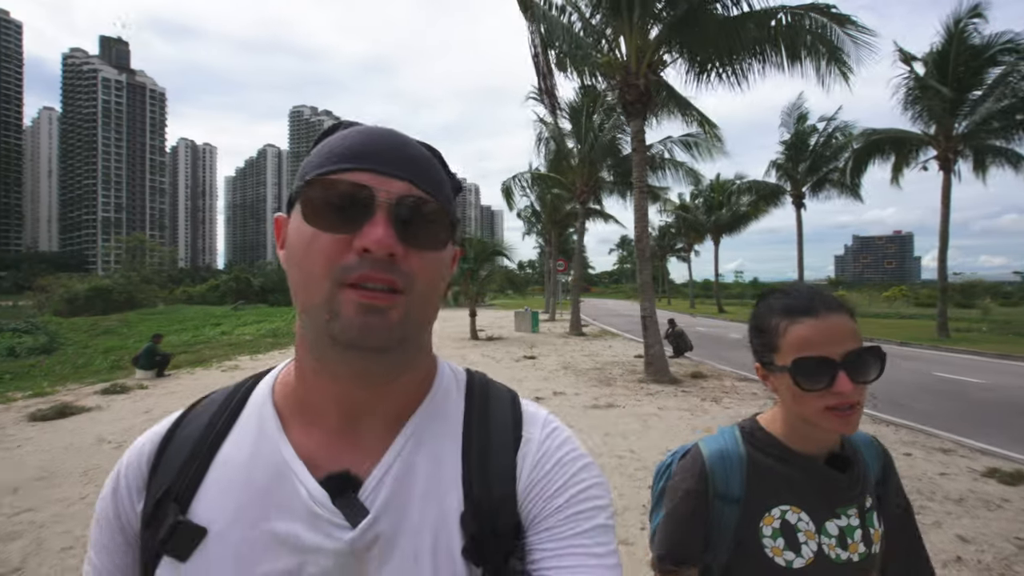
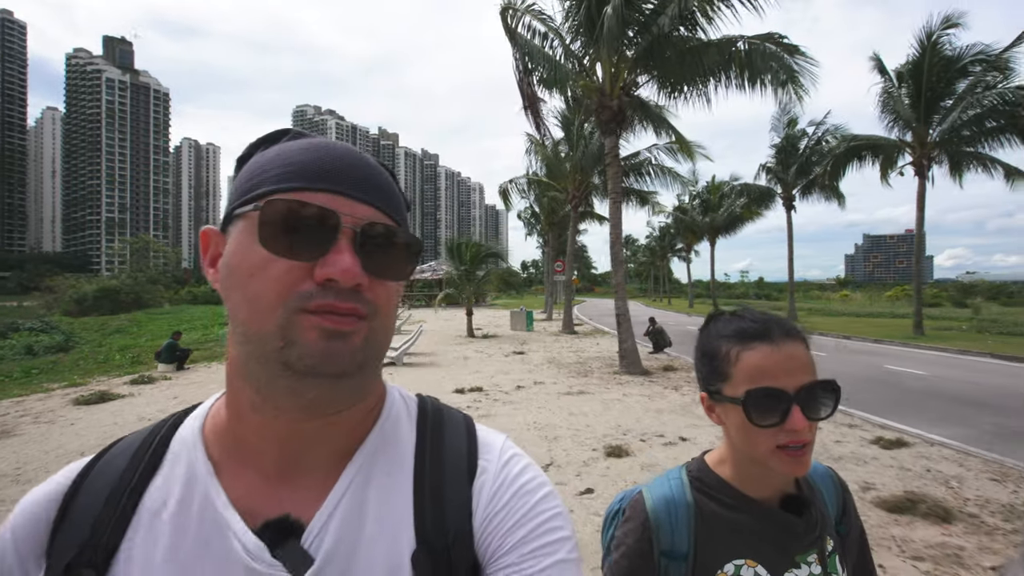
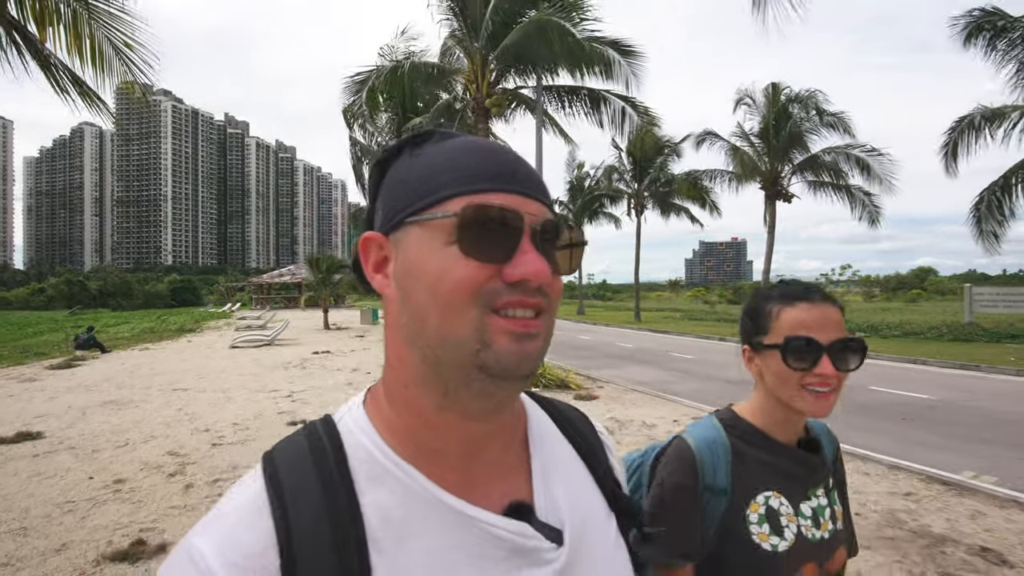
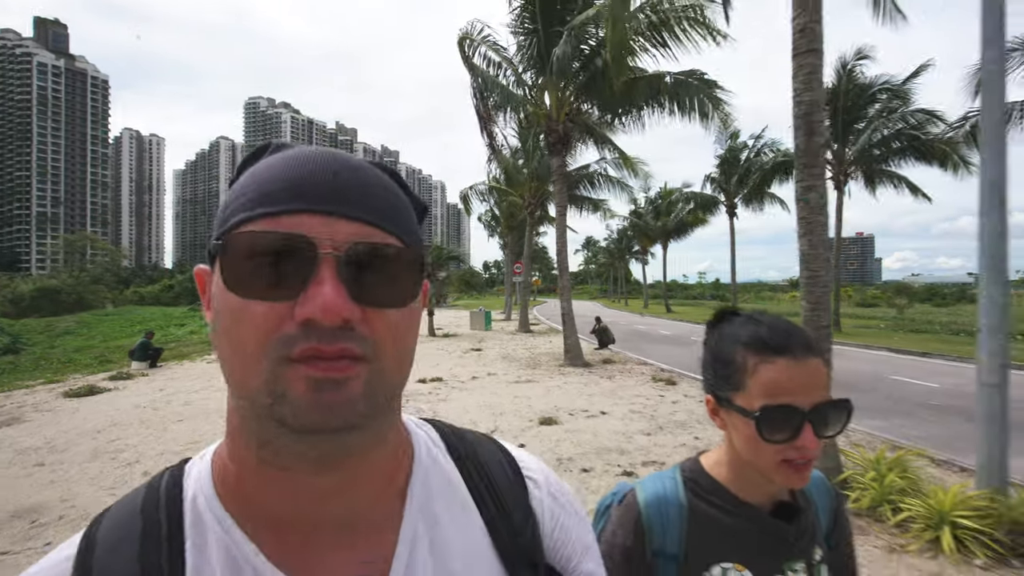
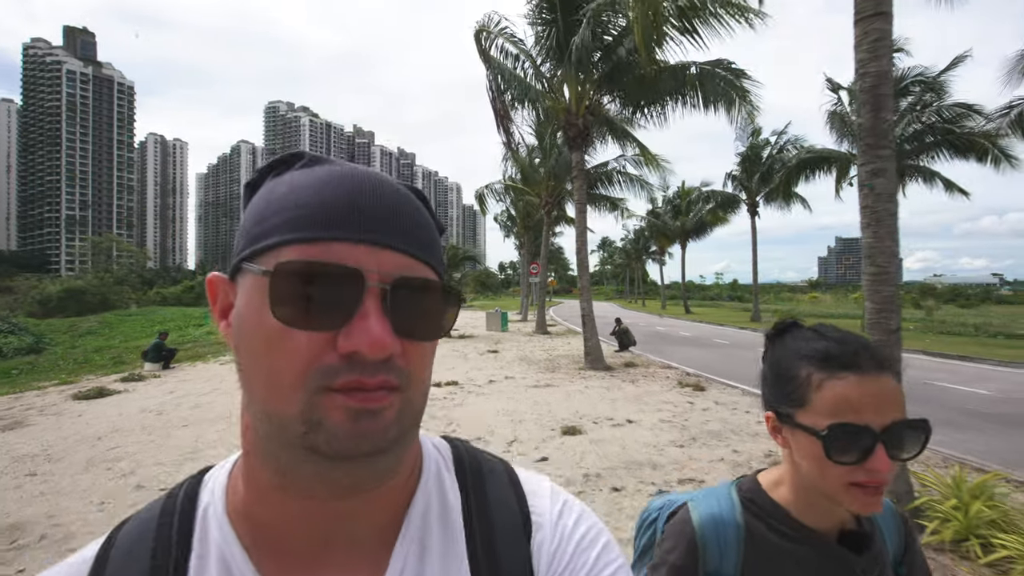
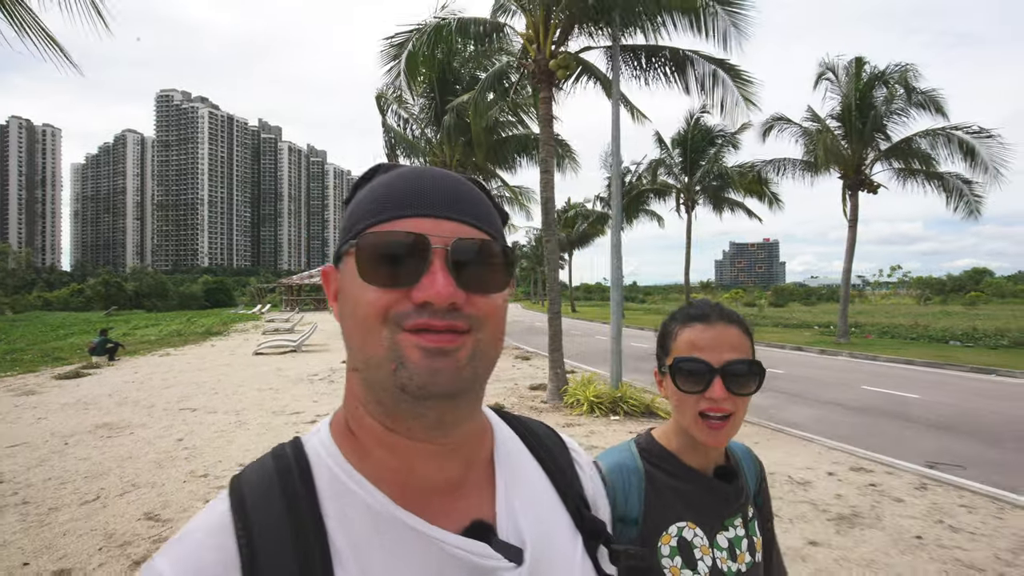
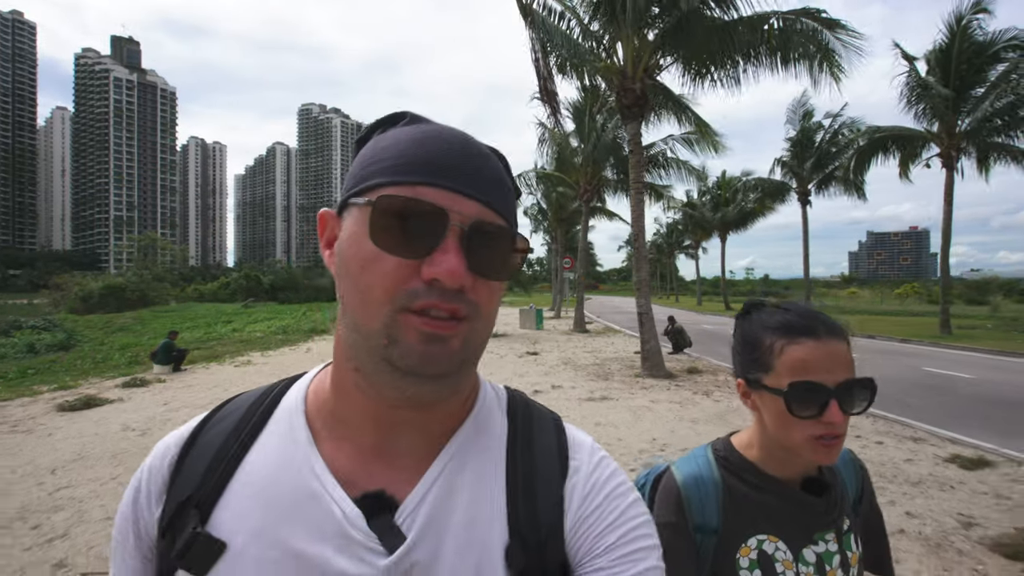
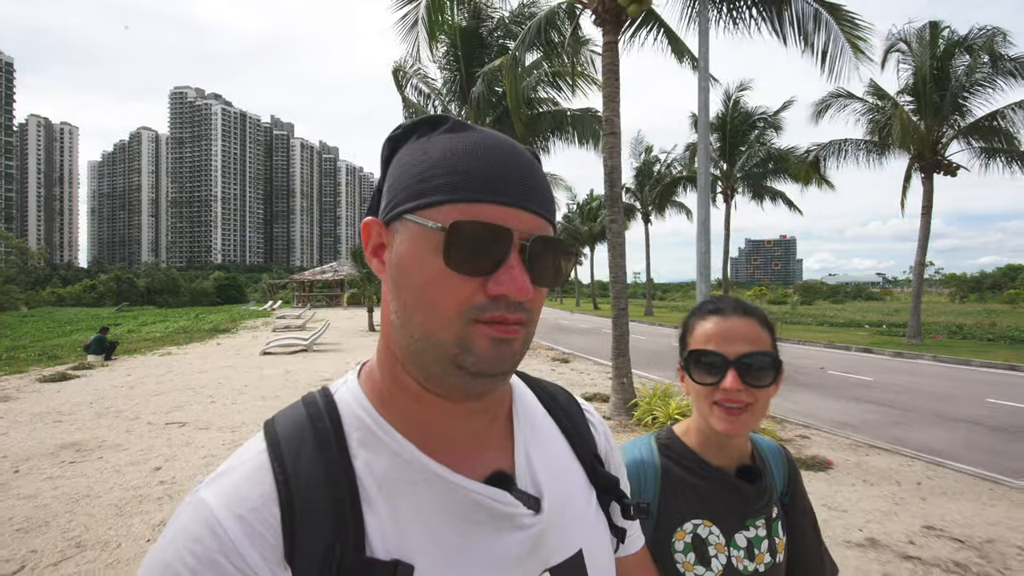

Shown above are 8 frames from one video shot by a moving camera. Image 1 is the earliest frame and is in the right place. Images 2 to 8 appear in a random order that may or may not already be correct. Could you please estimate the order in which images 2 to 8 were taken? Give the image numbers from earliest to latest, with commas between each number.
7, 2, 5, 4, 8, 6, 3
